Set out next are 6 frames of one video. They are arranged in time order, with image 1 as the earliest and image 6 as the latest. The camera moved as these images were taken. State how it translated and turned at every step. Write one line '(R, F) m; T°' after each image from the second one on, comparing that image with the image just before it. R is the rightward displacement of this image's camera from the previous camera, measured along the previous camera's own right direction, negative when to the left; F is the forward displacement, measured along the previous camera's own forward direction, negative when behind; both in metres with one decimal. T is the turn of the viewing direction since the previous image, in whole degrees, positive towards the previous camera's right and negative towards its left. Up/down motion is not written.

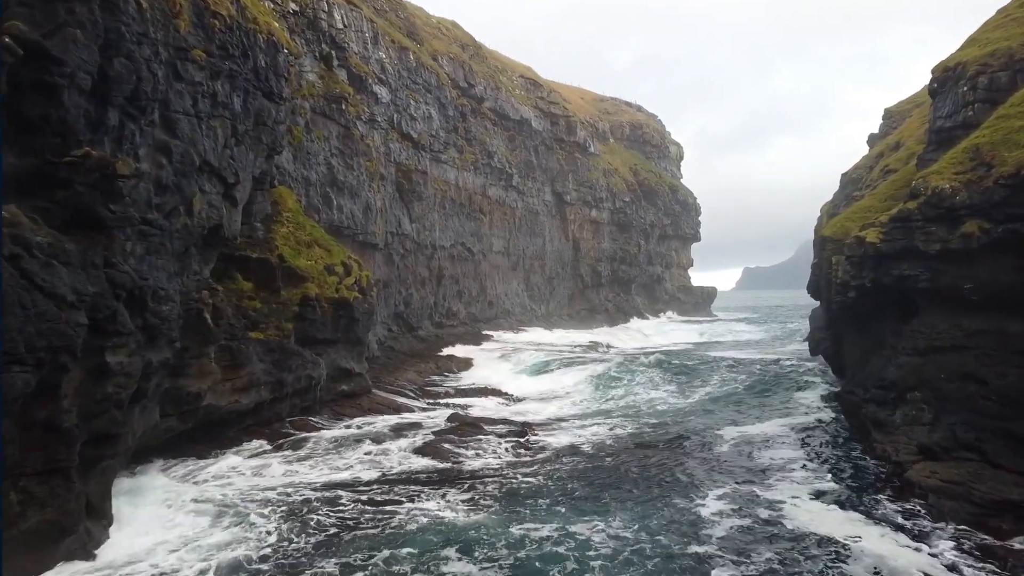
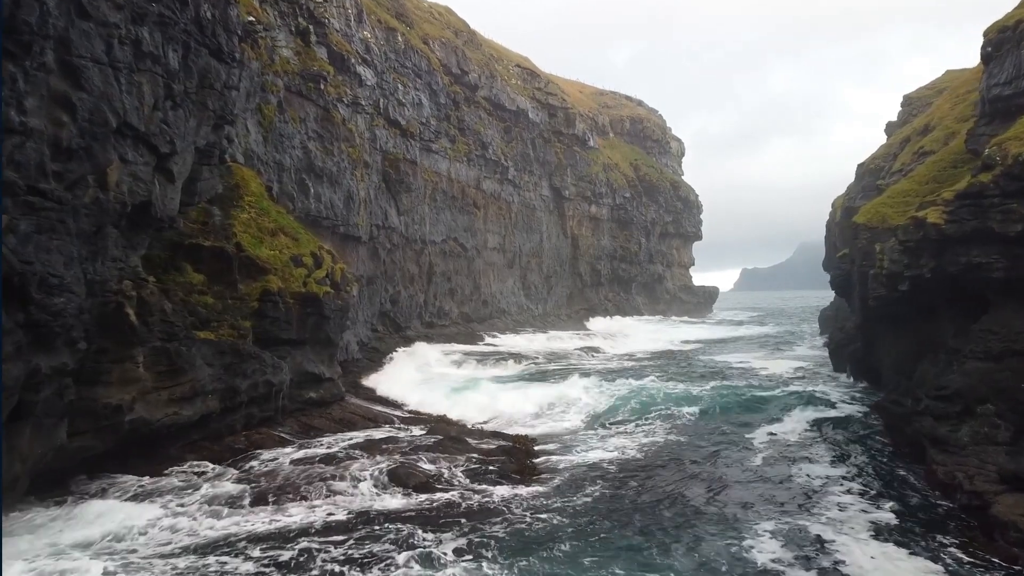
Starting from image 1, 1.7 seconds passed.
(+0.2, +3.1) m; 0°
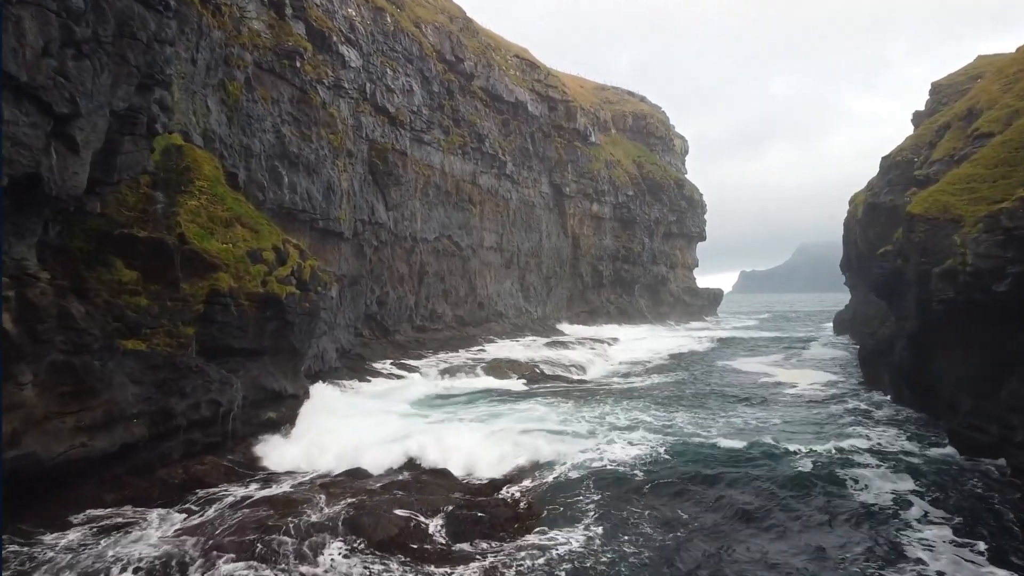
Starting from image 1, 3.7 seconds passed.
(+0.1, +3.5) m; 0°
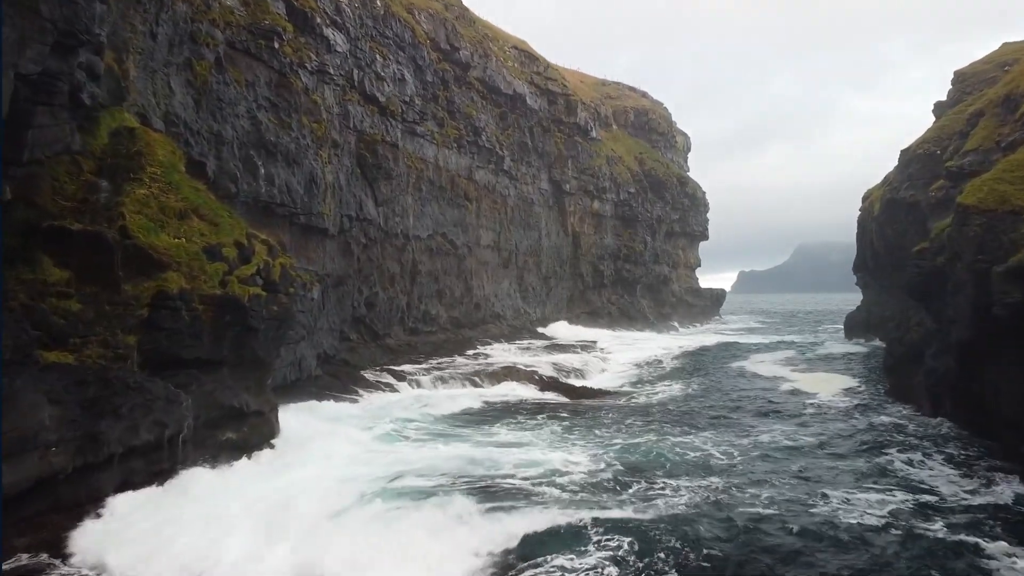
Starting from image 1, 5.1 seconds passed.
(+0.1, +2.5) m; 0°
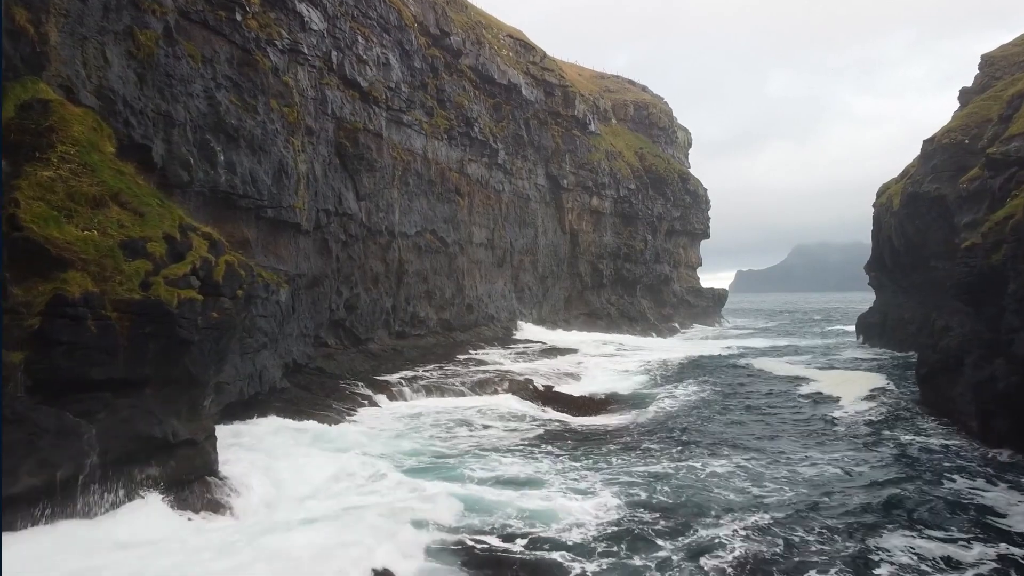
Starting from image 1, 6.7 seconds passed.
(+0.3, +3.0) m; 0°
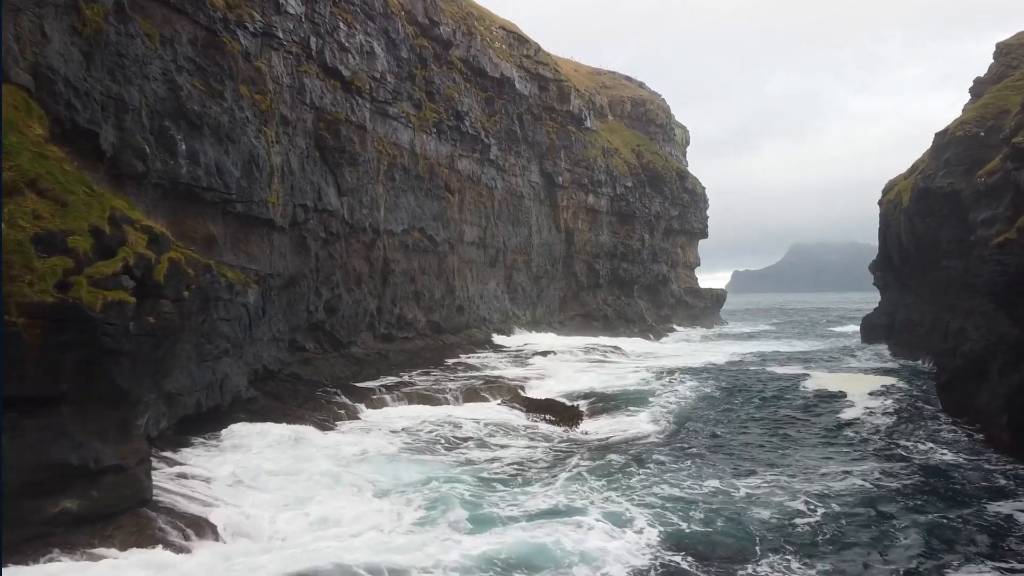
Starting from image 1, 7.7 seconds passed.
(+0.3, +1.9) m; 0°
